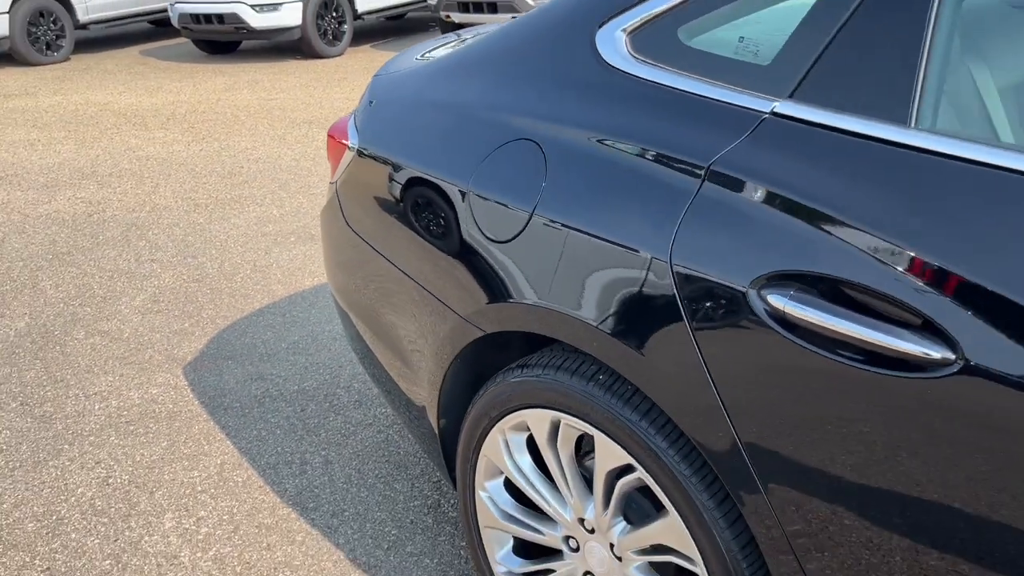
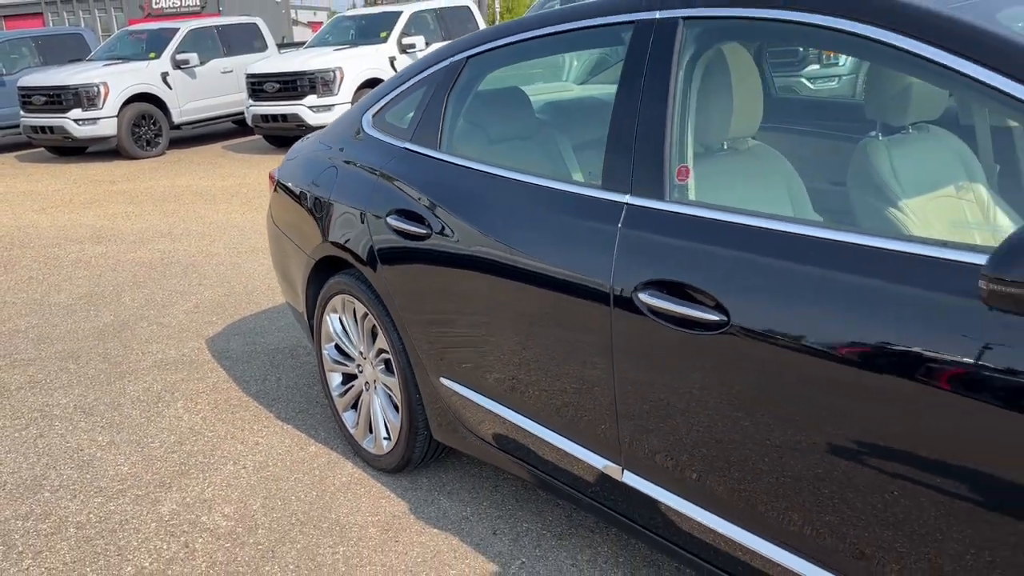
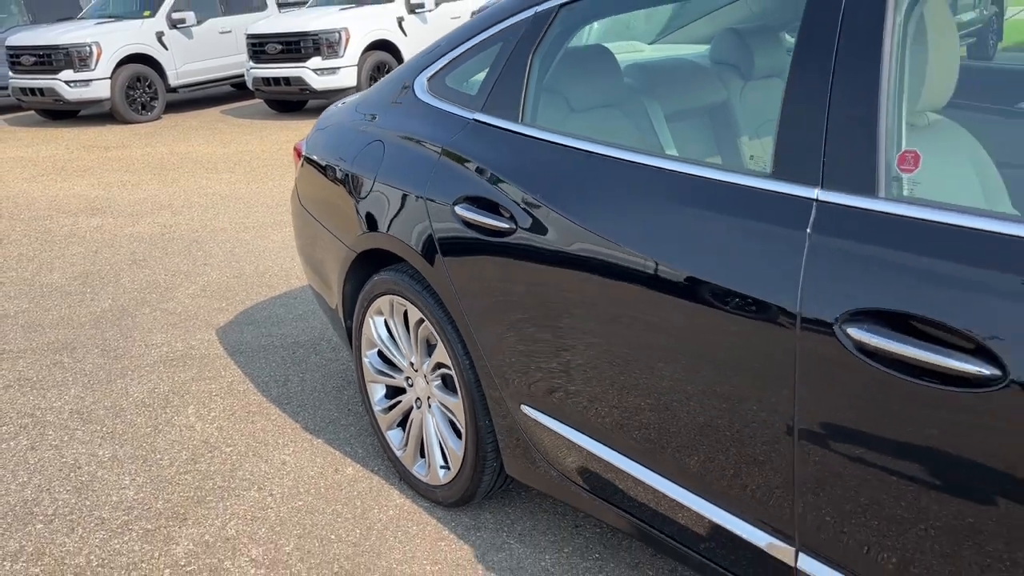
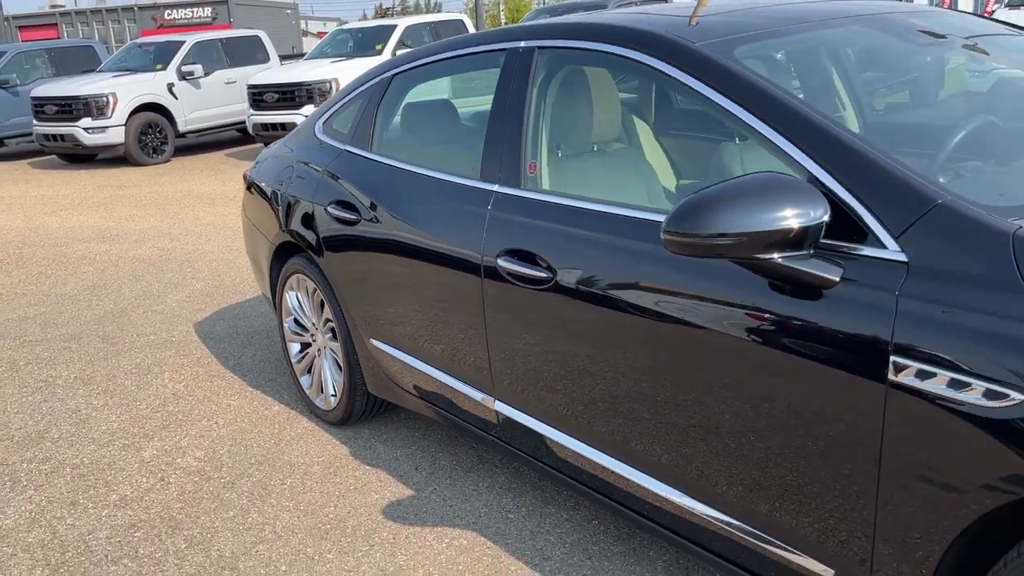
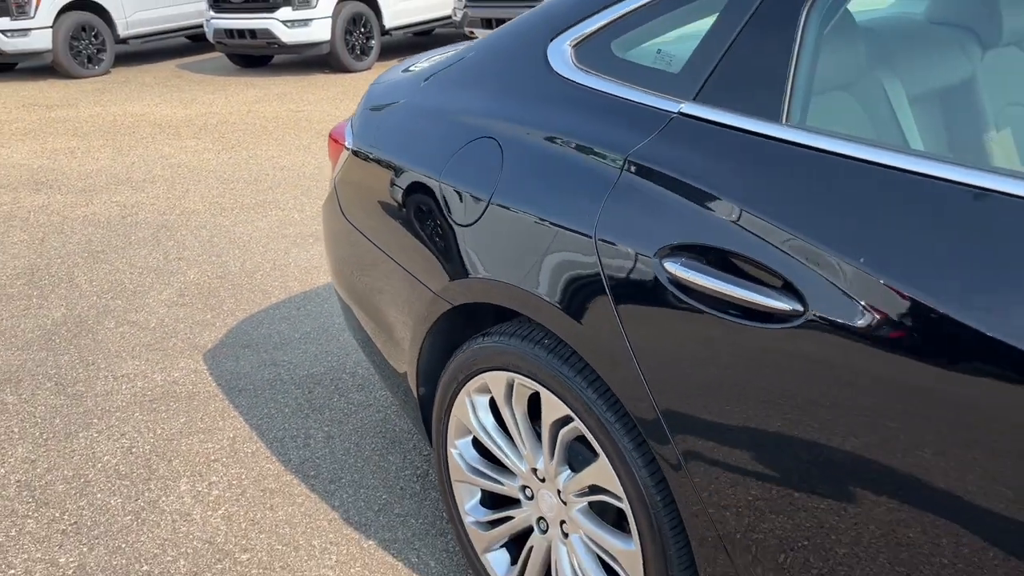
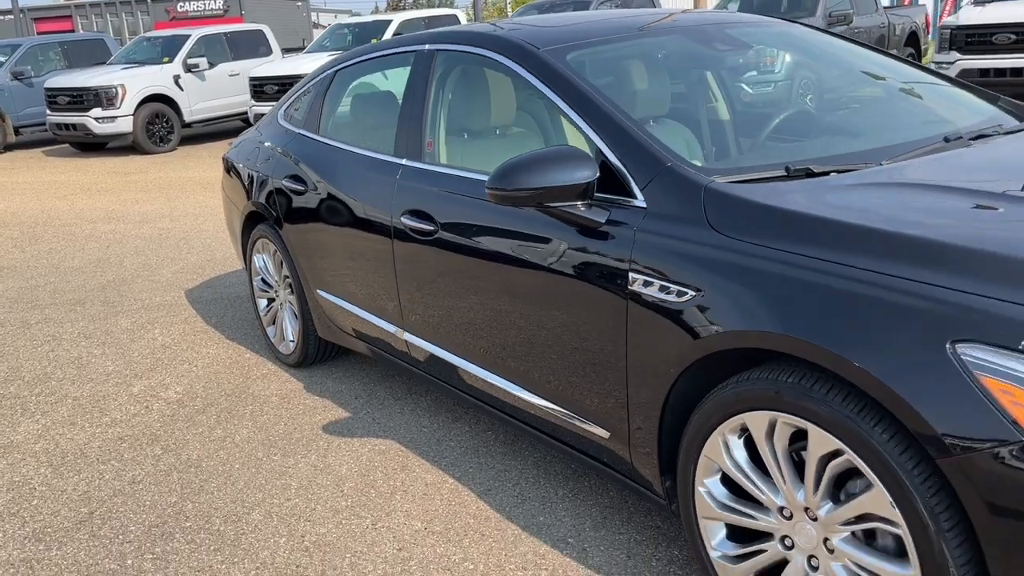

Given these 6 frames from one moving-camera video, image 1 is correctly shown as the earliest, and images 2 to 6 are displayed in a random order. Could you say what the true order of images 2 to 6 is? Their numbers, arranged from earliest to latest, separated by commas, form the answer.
5, 3, 2, 4, 6
